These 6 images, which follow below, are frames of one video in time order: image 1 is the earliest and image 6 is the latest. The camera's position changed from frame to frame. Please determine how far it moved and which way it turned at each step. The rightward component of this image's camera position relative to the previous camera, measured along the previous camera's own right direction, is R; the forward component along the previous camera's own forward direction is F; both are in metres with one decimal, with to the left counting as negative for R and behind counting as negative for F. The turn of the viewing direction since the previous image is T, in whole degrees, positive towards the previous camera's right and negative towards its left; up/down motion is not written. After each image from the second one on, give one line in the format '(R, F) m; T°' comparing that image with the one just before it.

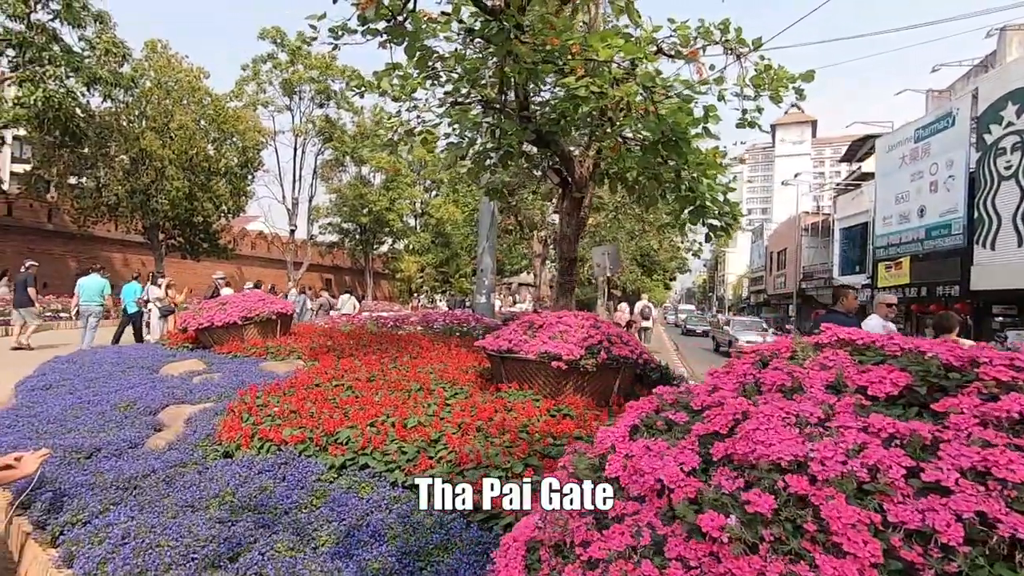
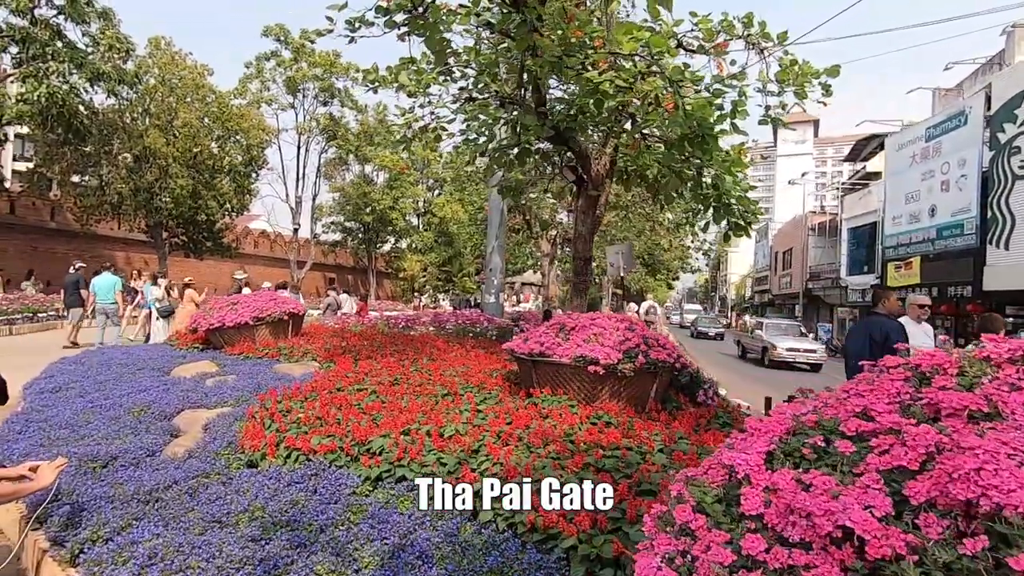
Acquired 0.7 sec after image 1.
(-0.3, +0.2) m; 0°
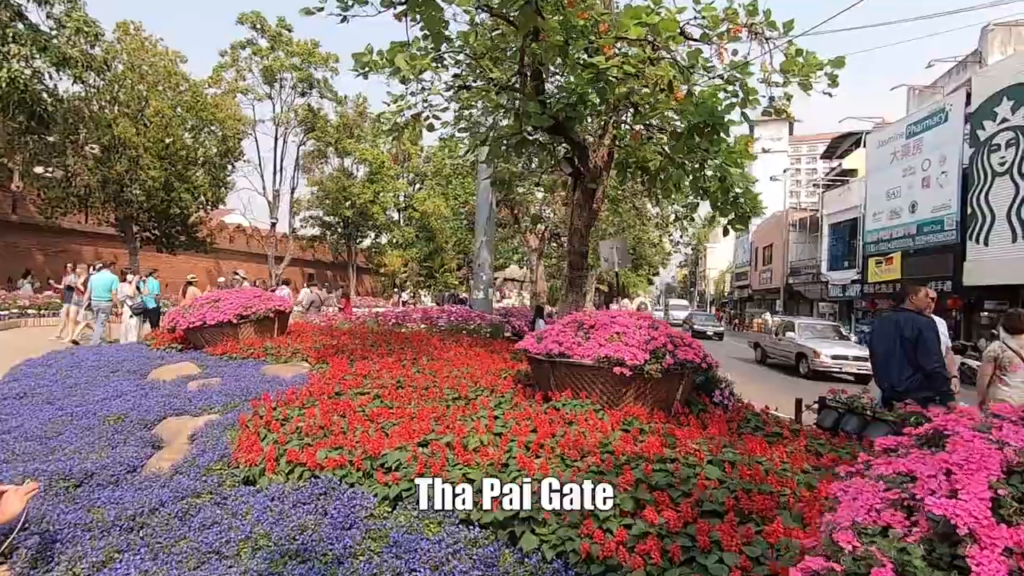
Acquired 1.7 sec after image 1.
(-0.3, +0.3) m; +2°
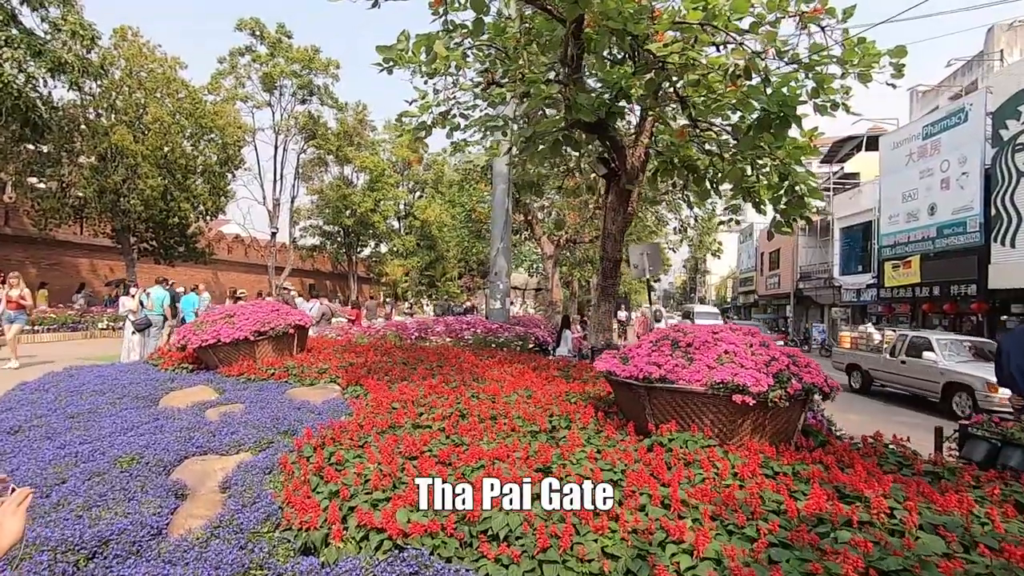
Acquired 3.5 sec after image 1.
(-0.6, +0.6) m; 0°
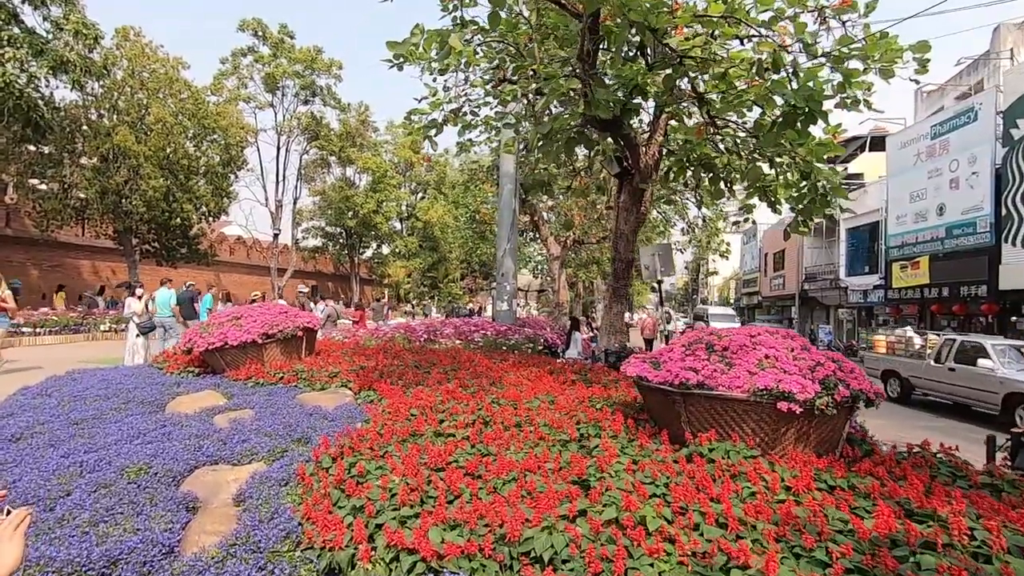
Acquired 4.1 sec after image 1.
(-0.2, +0.2) m; 0°
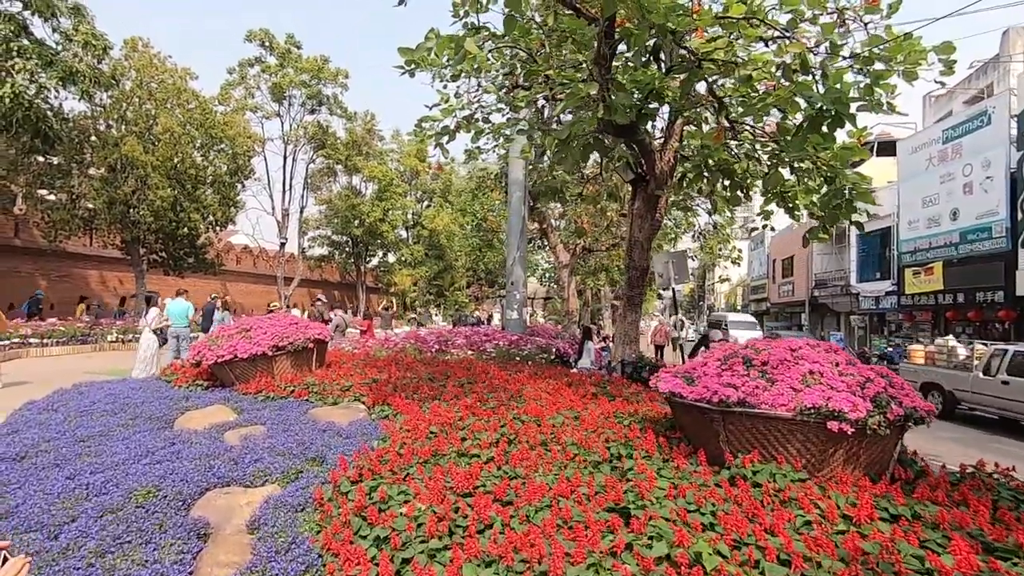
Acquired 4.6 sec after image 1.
(-0.1, +0.2) m; 0°
